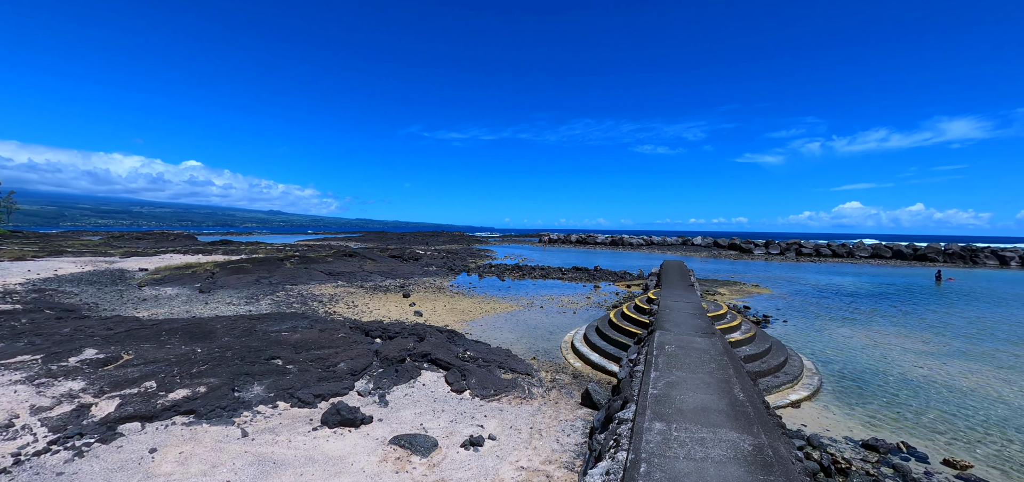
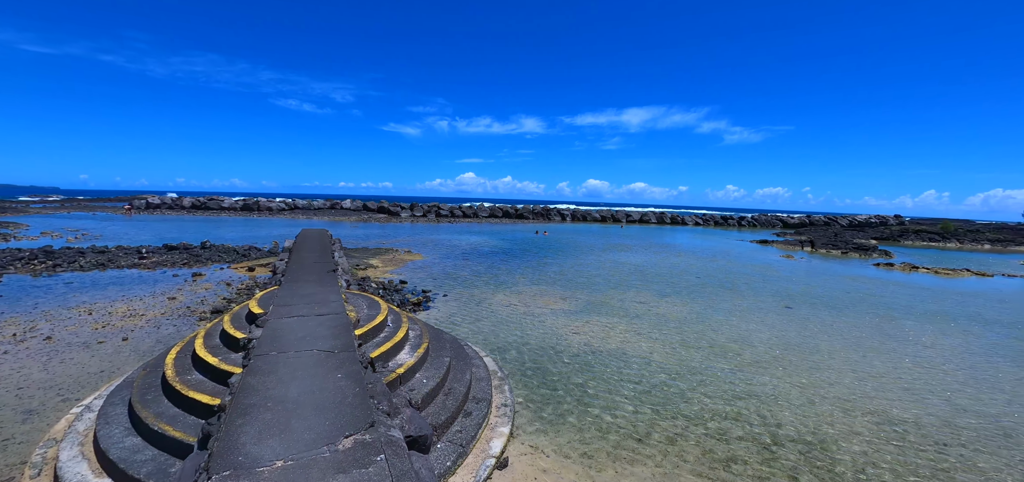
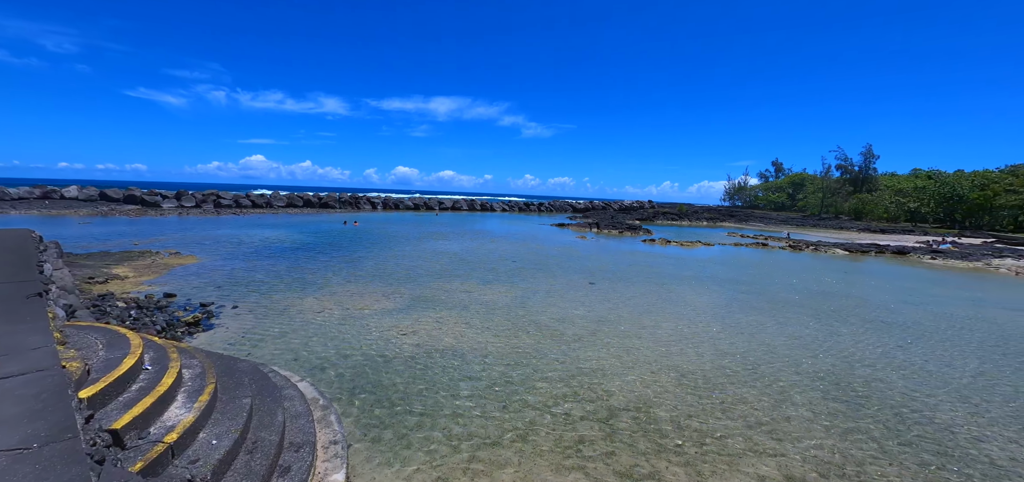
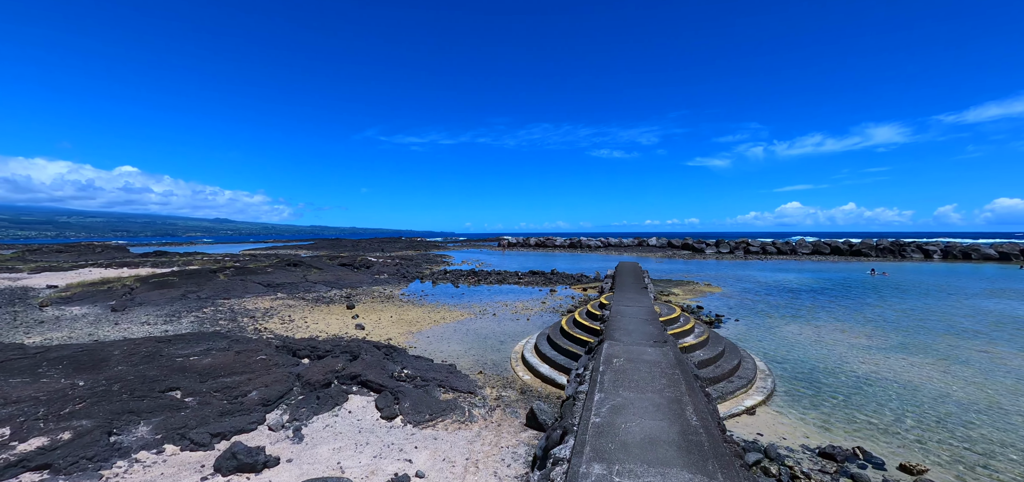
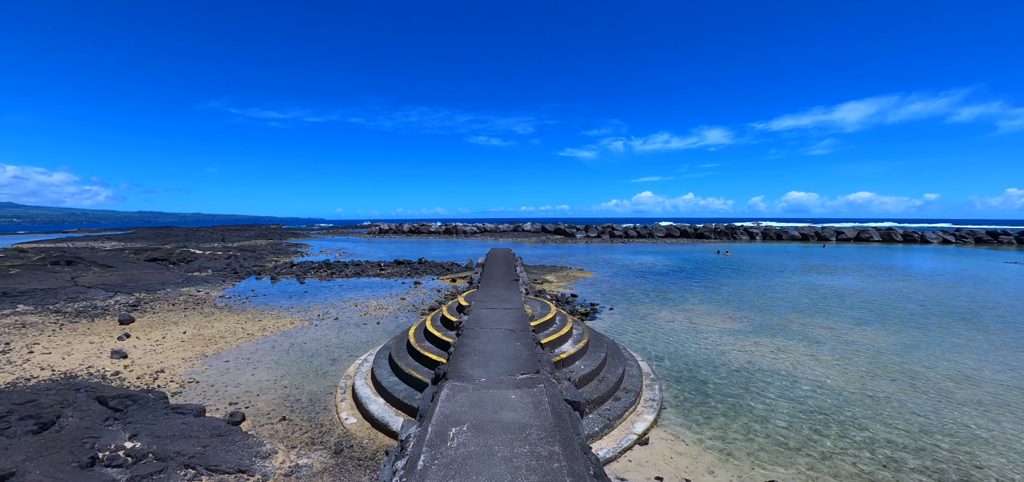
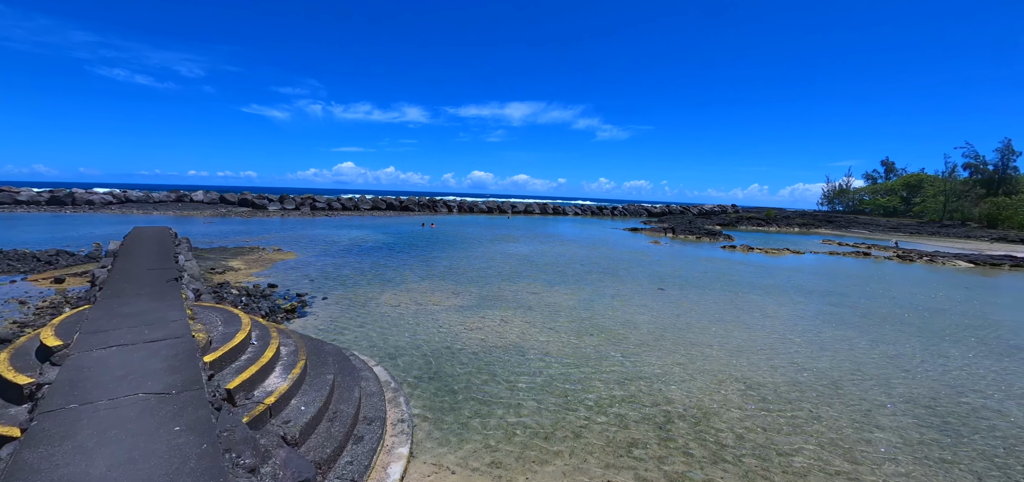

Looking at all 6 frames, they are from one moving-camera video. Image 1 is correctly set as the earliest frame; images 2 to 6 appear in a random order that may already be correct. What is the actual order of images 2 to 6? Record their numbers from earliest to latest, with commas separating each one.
4, 5, 2, 6, 3
